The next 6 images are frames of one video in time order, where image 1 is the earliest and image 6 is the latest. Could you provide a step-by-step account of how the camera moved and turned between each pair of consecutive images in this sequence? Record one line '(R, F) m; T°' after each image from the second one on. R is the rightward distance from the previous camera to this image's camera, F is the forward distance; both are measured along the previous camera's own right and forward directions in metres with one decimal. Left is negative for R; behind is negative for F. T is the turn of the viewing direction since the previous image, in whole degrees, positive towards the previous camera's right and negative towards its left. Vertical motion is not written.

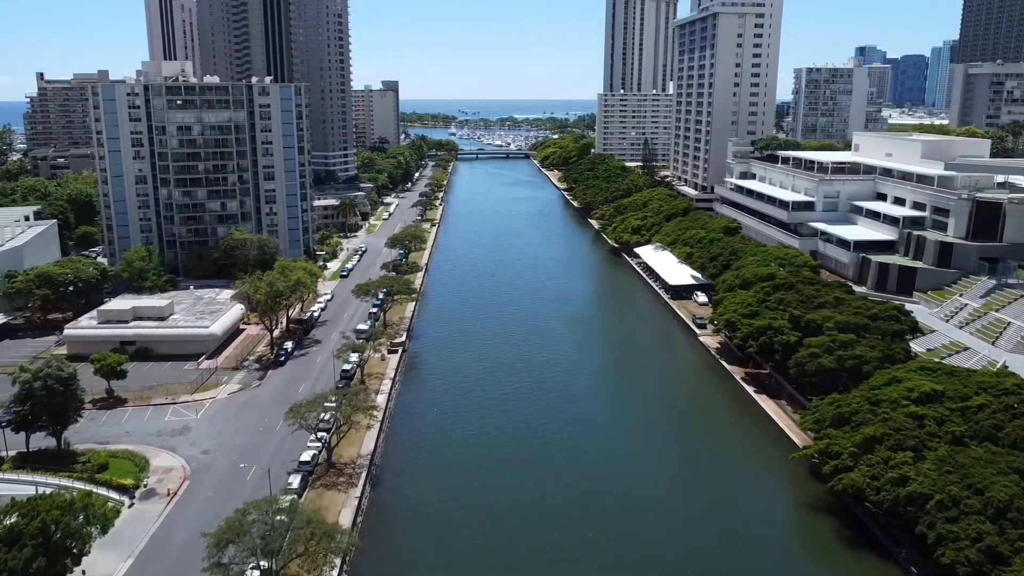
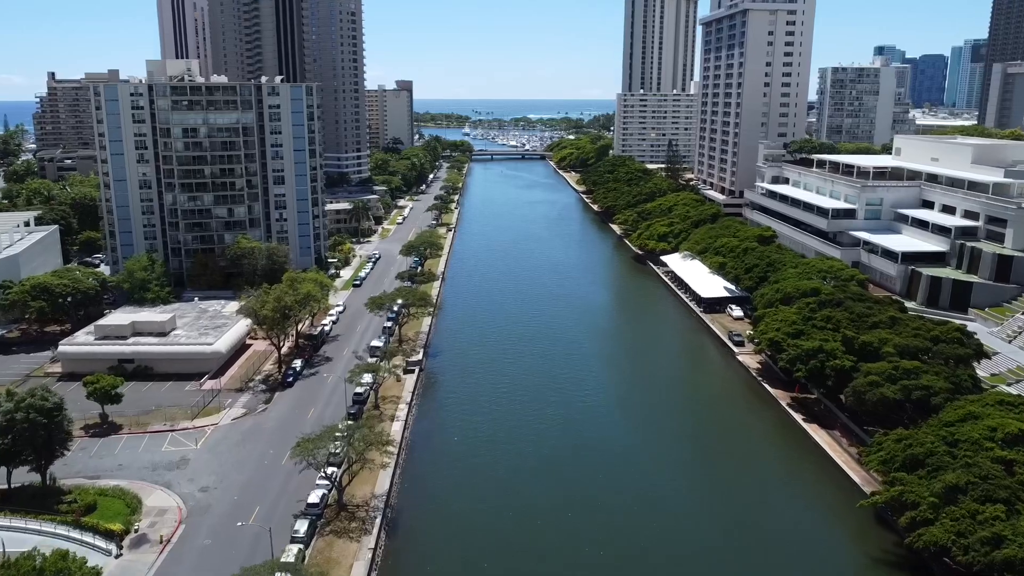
(-0.9, +4.1) m; -1°
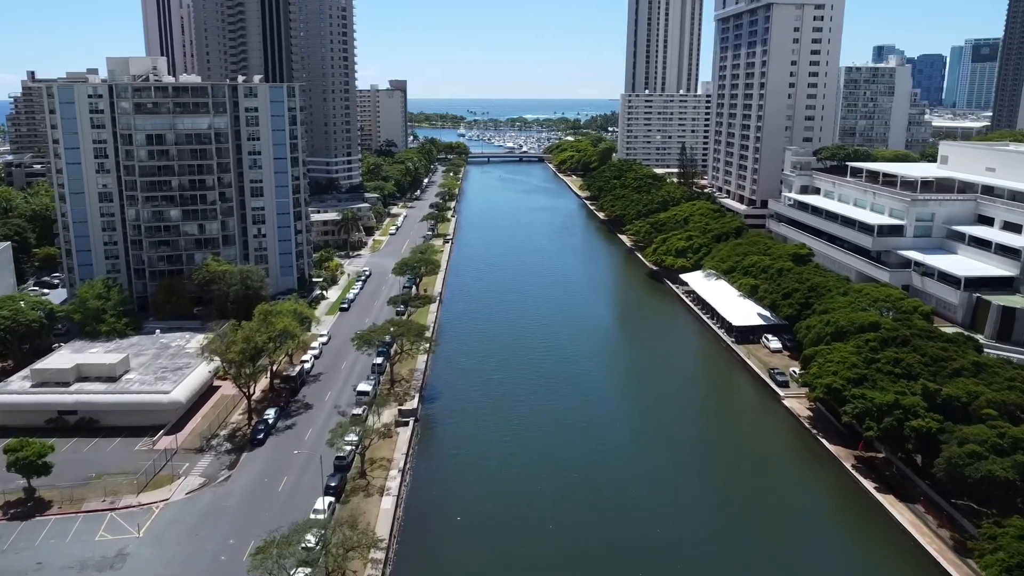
(-0.9, +8.0) m; 0°
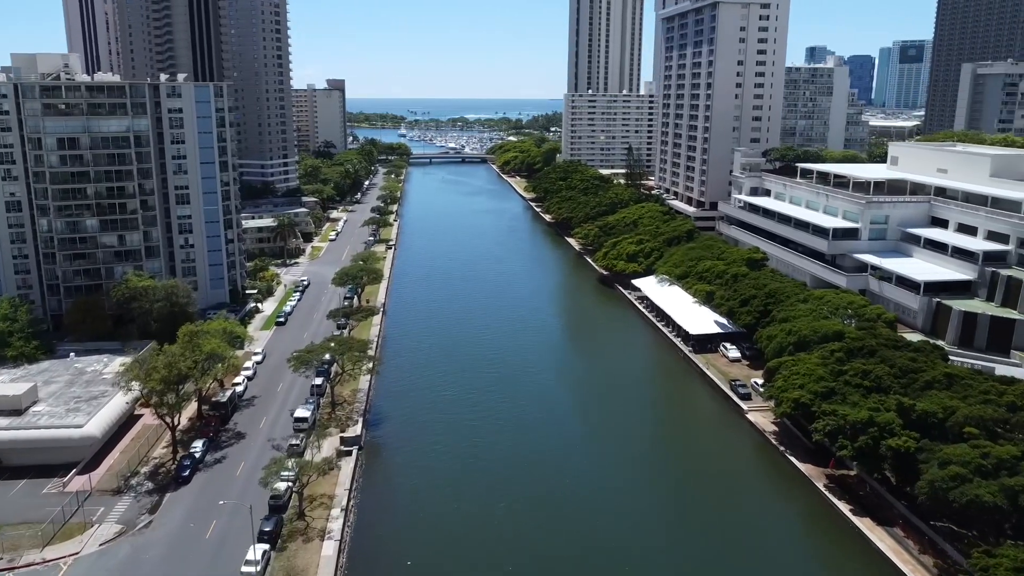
(-0.3, +3.2) m; +4°
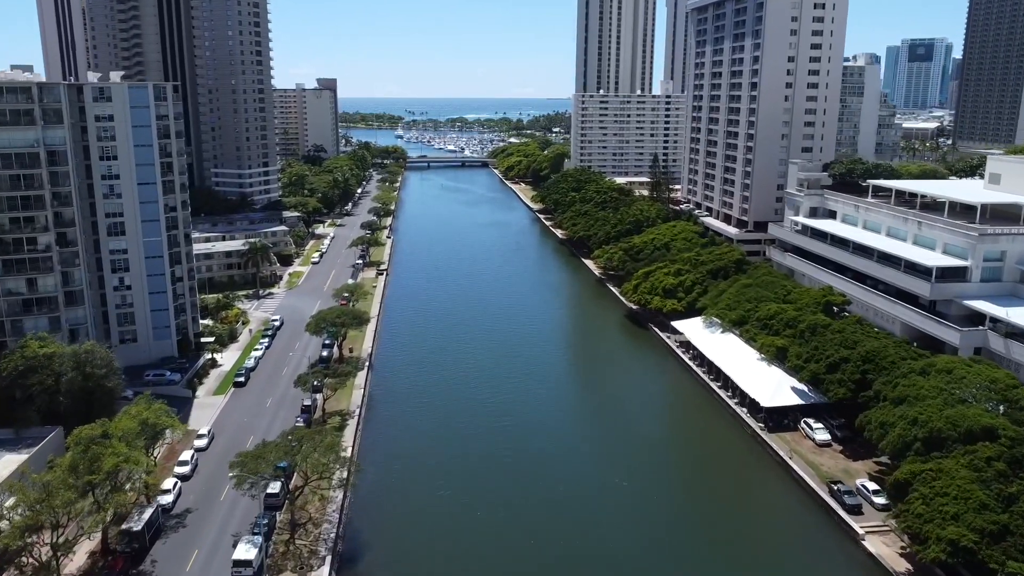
(-1.2, +13.1) m; 0°
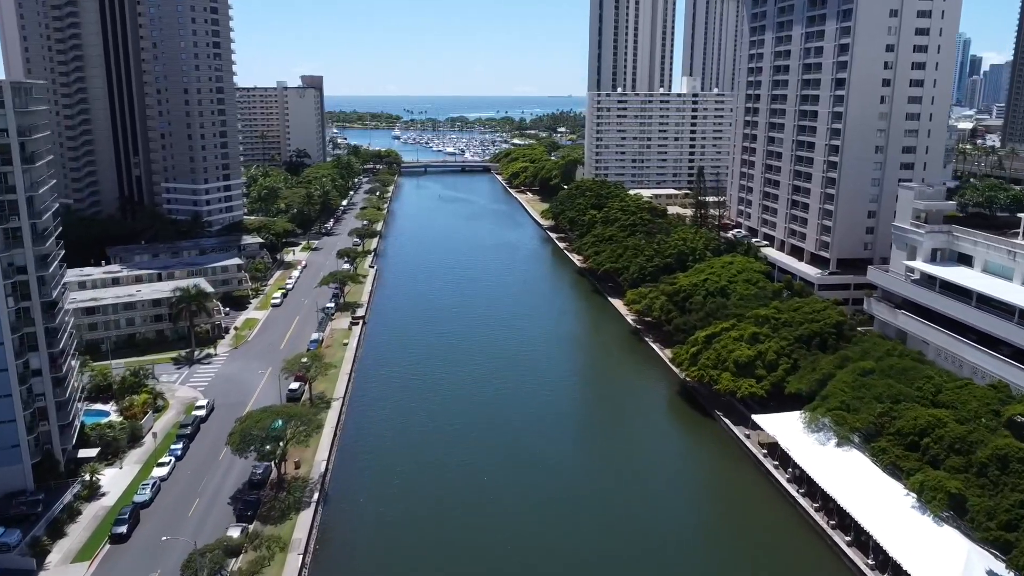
(-0.8, +17.9) m; 0°
